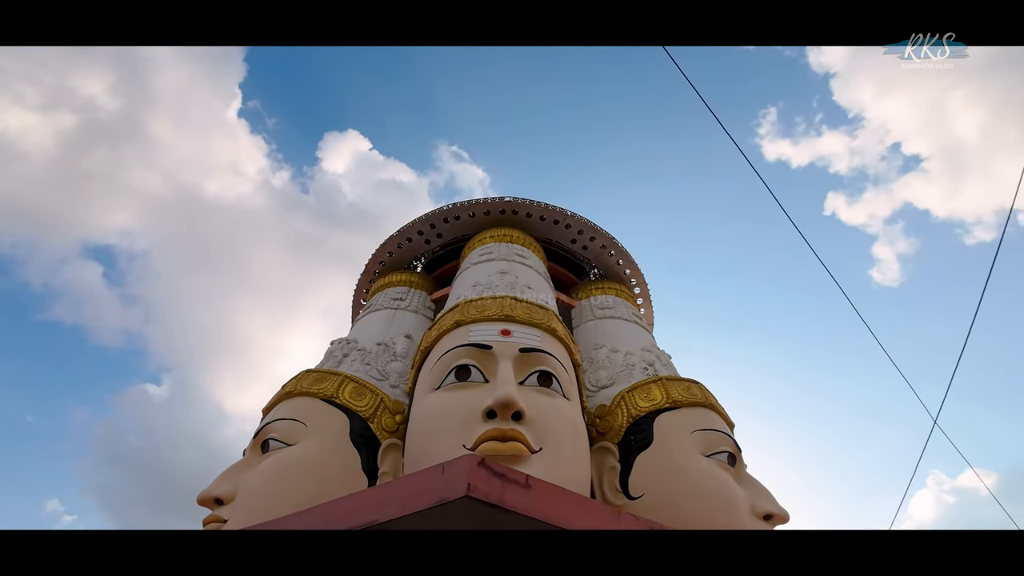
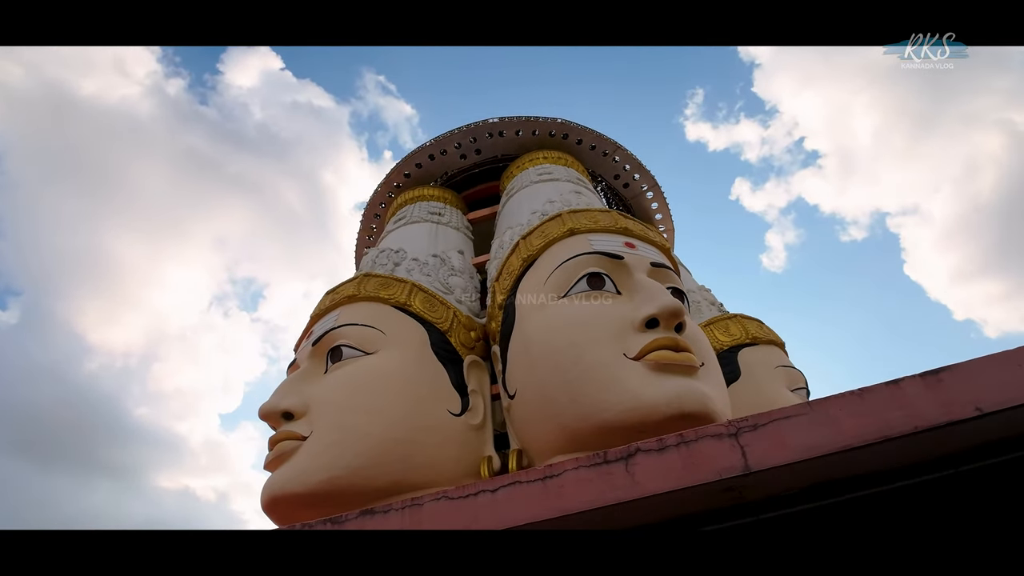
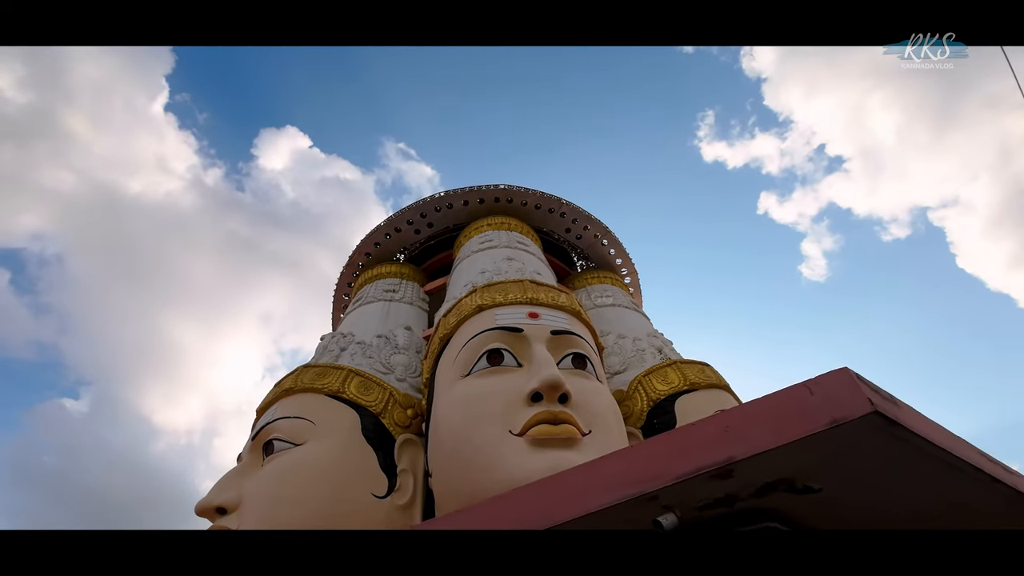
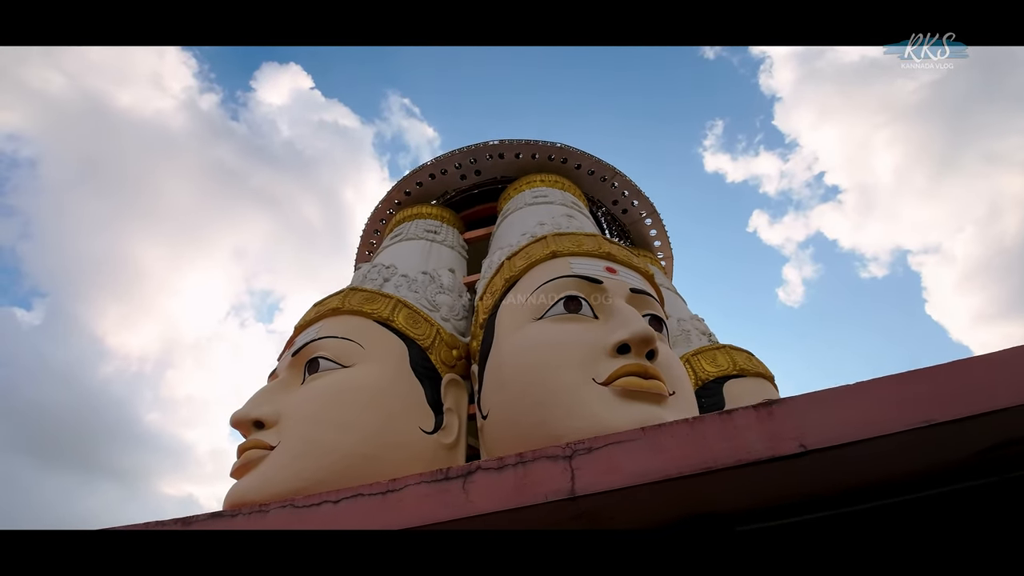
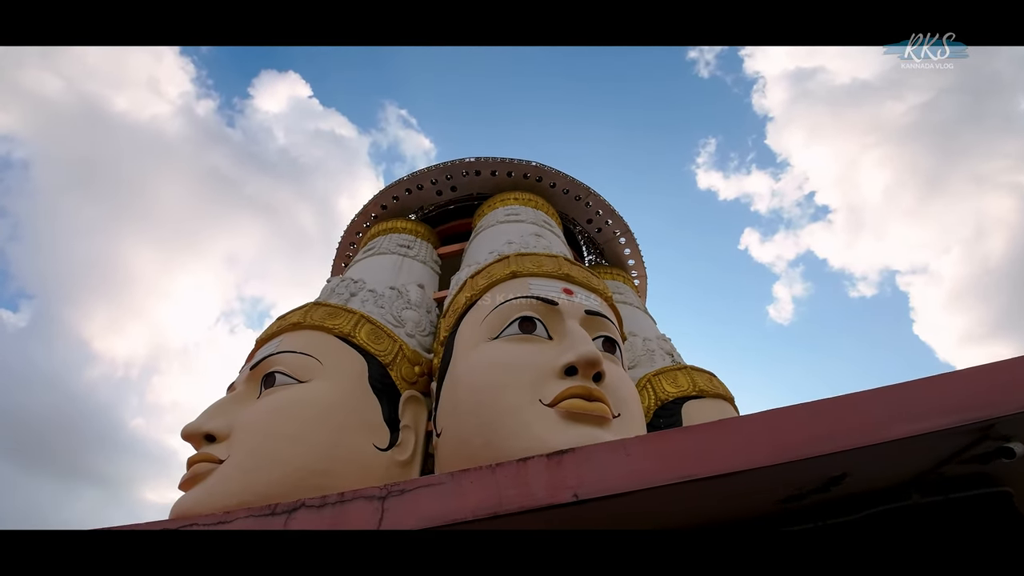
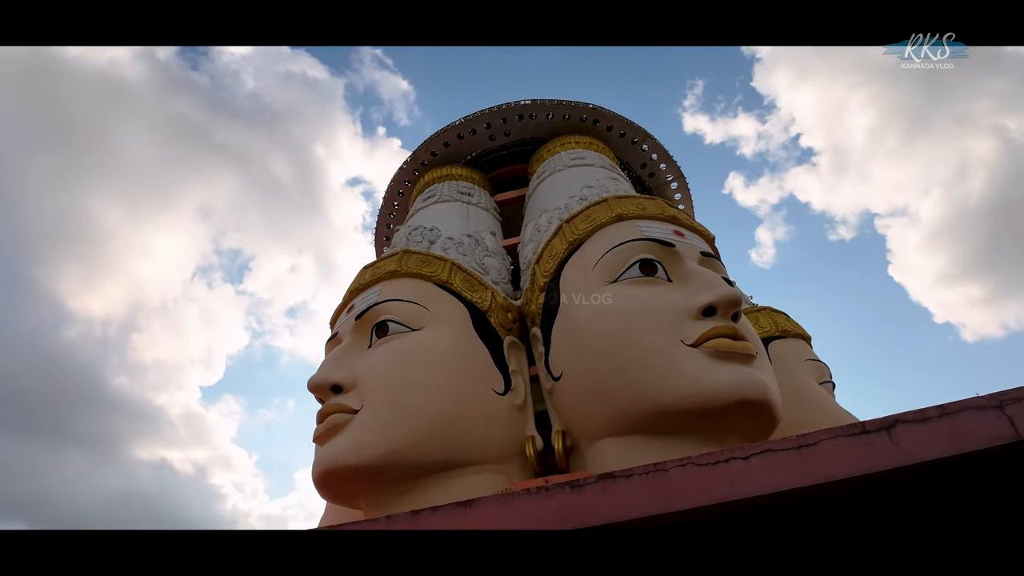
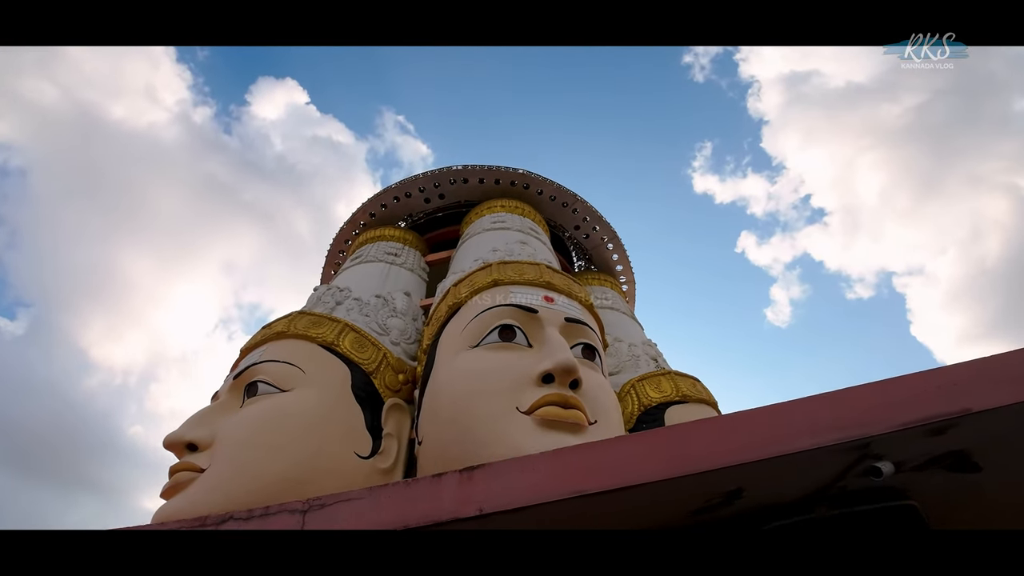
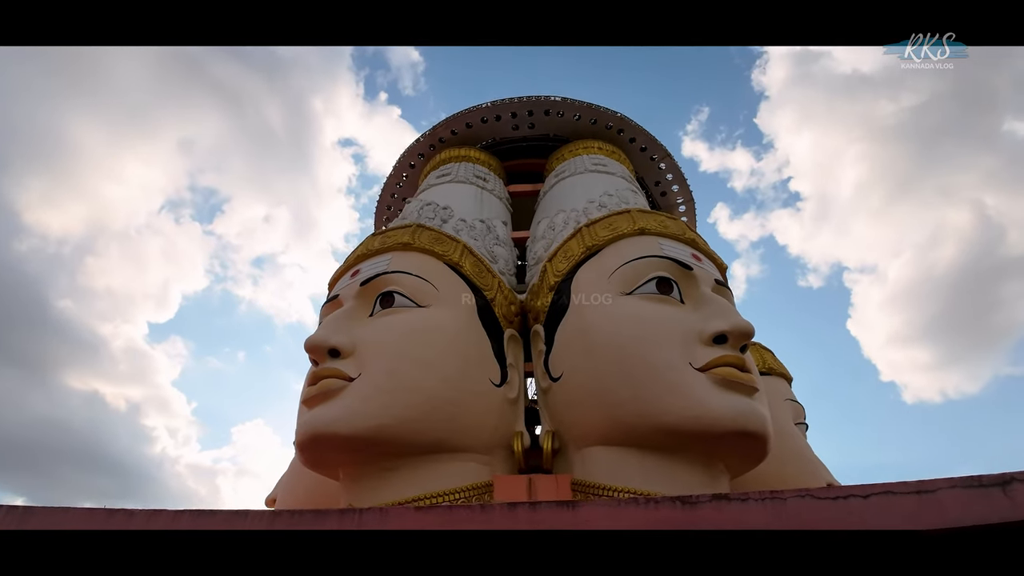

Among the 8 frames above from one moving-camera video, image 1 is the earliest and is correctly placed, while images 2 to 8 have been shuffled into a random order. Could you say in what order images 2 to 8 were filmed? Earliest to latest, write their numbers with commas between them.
3, 7, 5, 4, 2, 6, 8
